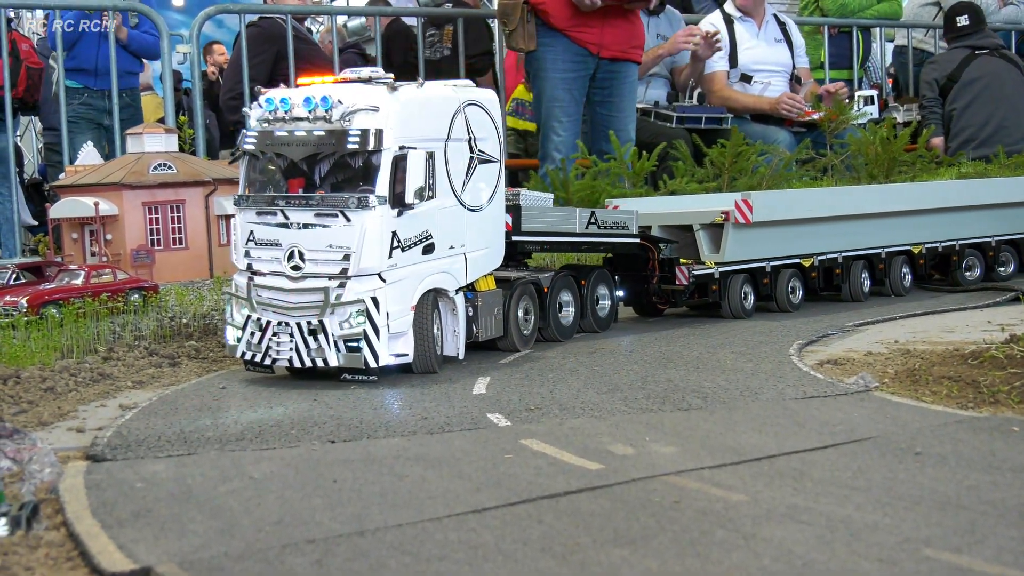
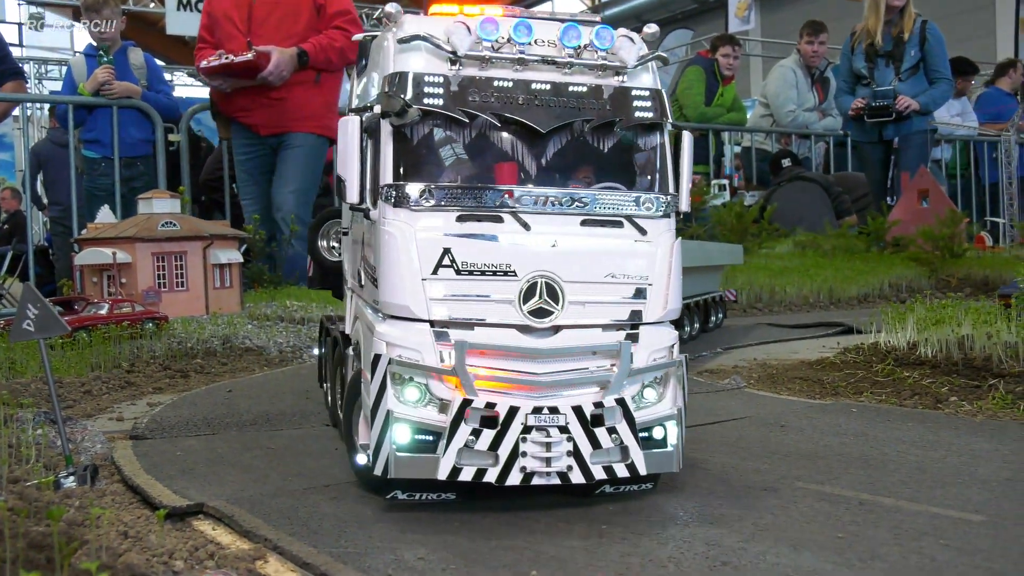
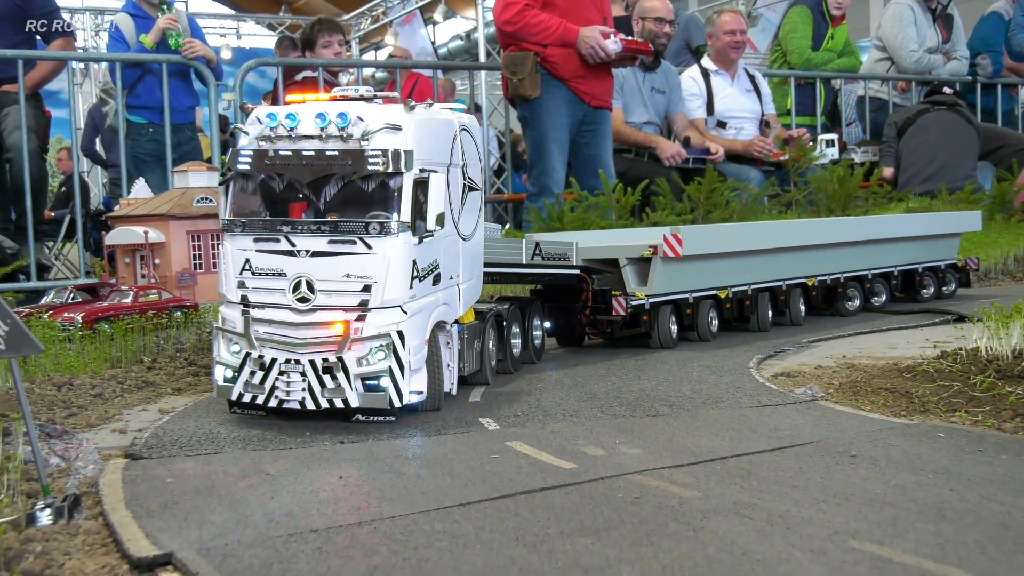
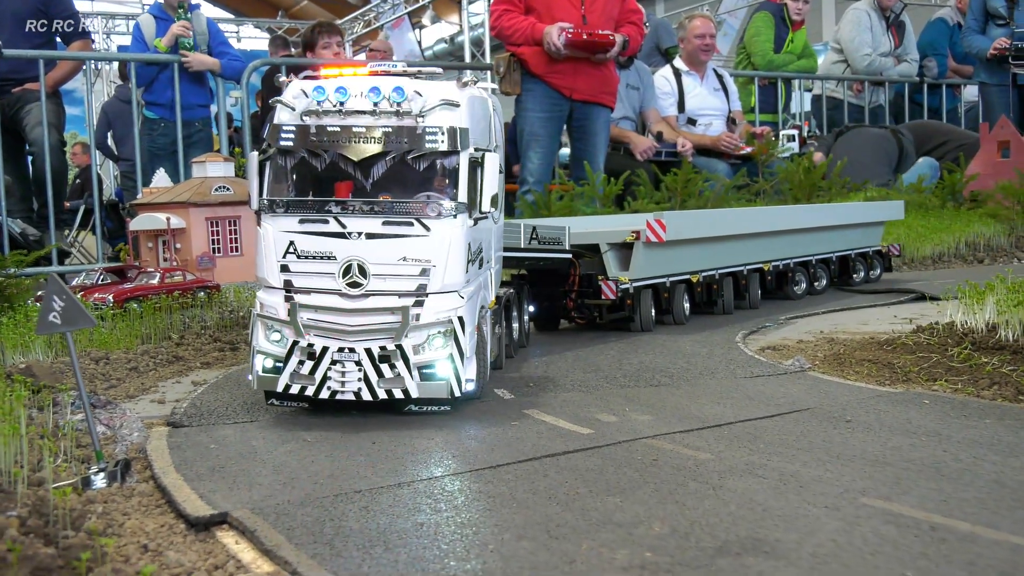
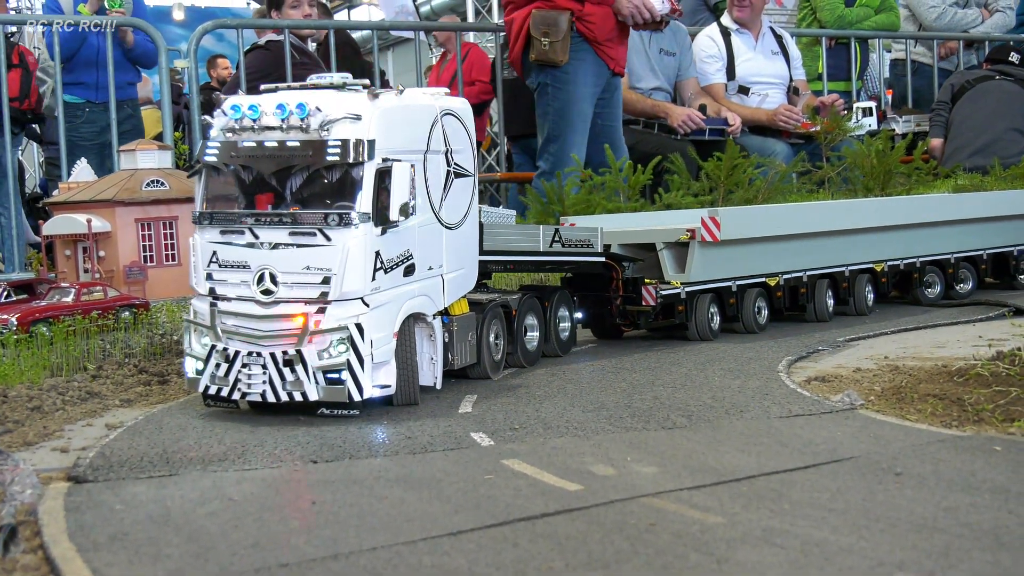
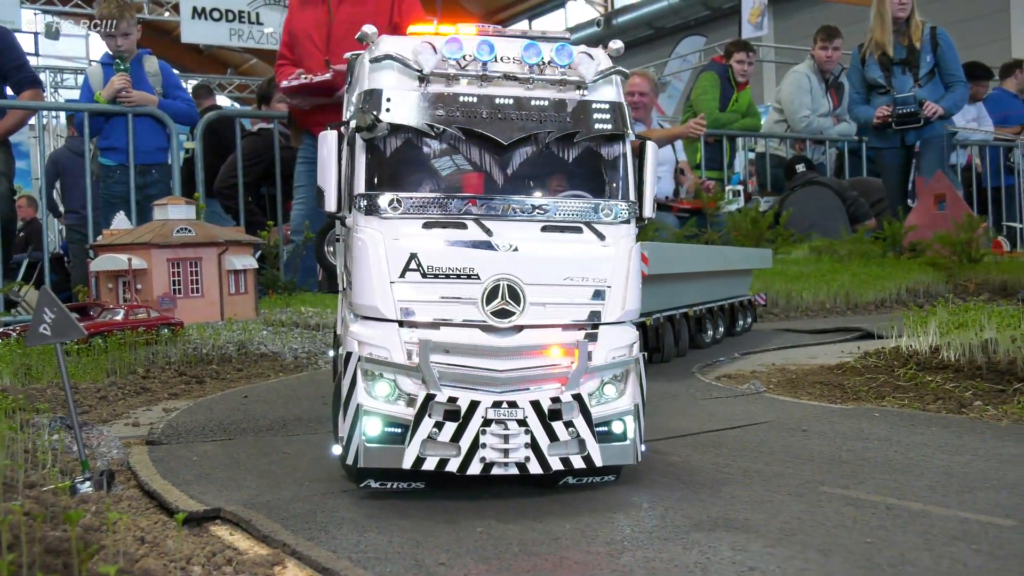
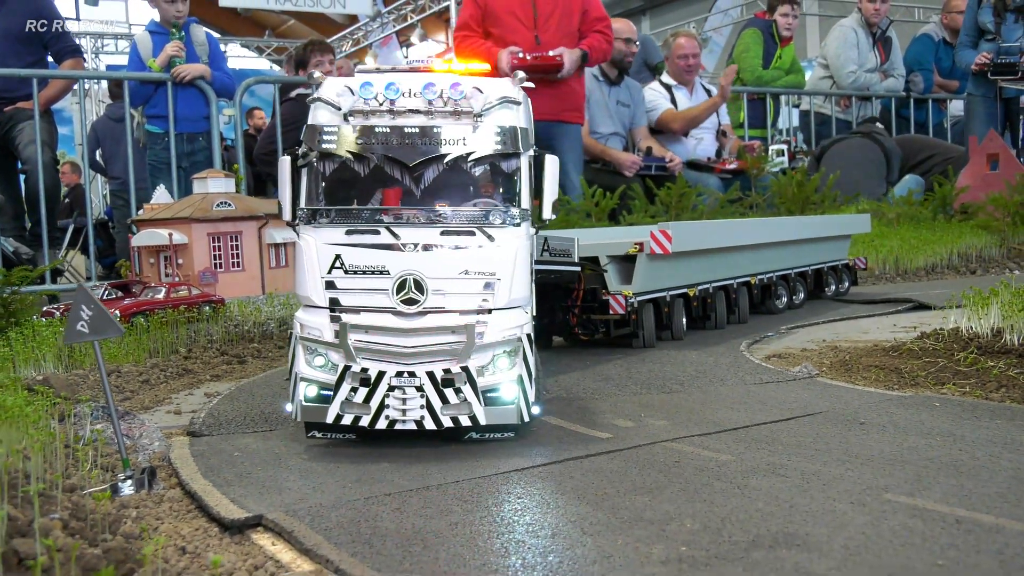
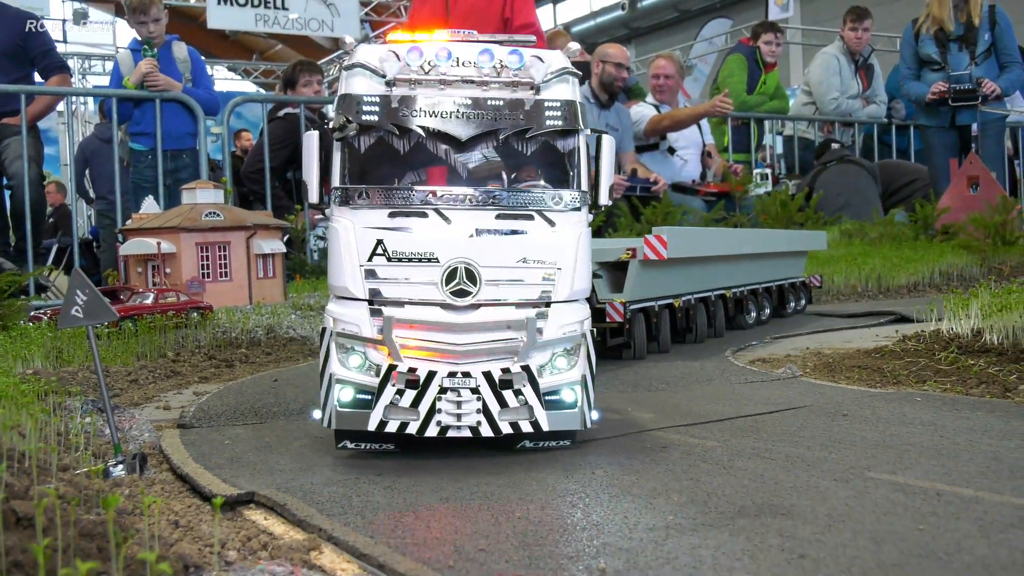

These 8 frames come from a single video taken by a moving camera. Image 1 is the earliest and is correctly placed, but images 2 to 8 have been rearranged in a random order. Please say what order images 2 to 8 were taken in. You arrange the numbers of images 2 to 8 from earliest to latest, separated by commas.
5, 3, 4, 7, 8, 6, 2
